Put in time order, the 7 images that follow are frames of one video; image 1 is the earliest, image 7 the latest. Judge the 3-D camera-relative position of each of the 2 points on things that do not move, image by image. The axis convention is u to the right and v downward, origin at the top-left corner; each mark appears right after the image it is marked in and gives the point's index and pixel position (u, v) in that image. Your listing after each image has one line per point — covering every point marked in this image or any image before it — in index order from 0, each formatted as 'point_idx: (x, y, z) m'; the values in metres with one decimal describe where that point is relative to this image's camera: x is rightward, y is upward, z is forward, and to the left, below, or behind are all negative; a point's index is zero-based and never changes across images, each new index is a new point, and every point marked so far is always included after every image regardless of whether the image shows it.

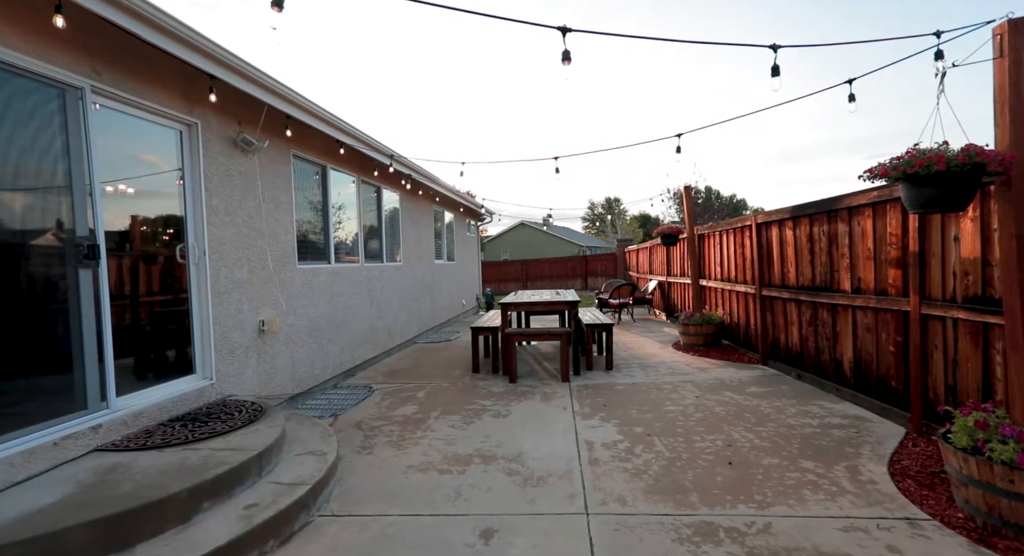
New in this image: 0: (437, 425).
0: (-0.6, -1.1, +3.5) m
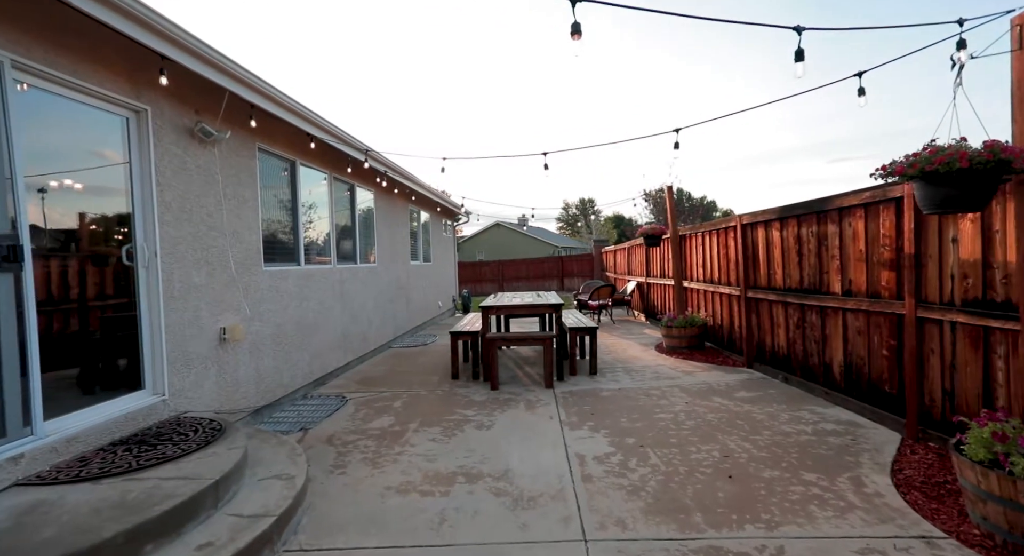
0: (-0.7, -1.1, +3.3) m
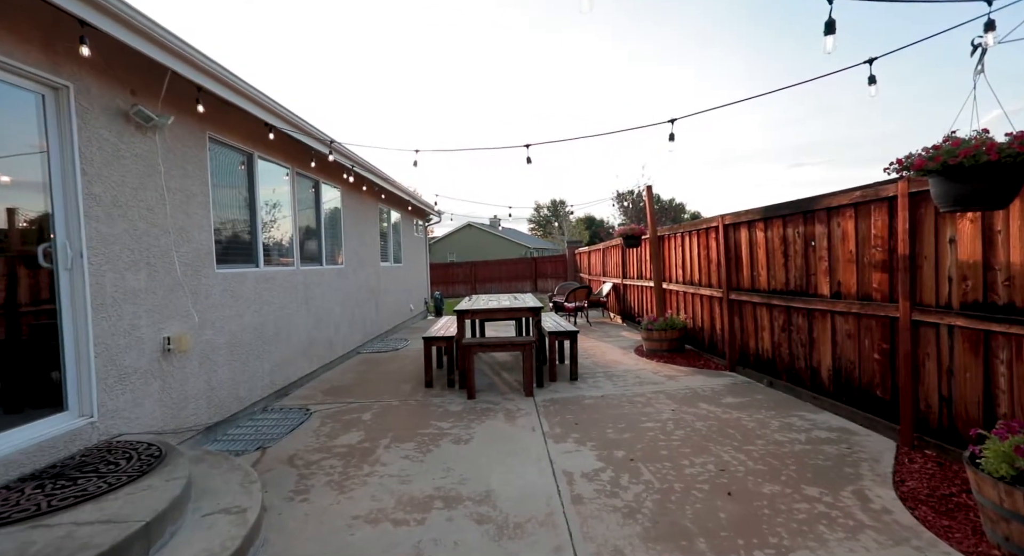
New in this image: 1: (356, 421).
0: (-0.8, -1.2, +3.0) m
1: (-1.2, -1.1, +3.7) m
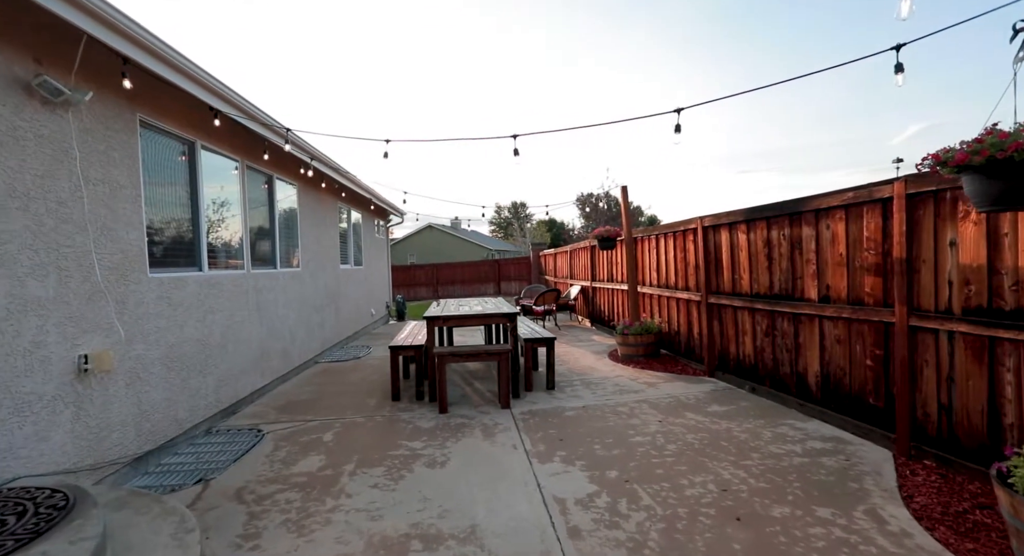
0: (-0.9, -1.2, +2.6) m
1: (-1.4, -1.2, +3.3) m
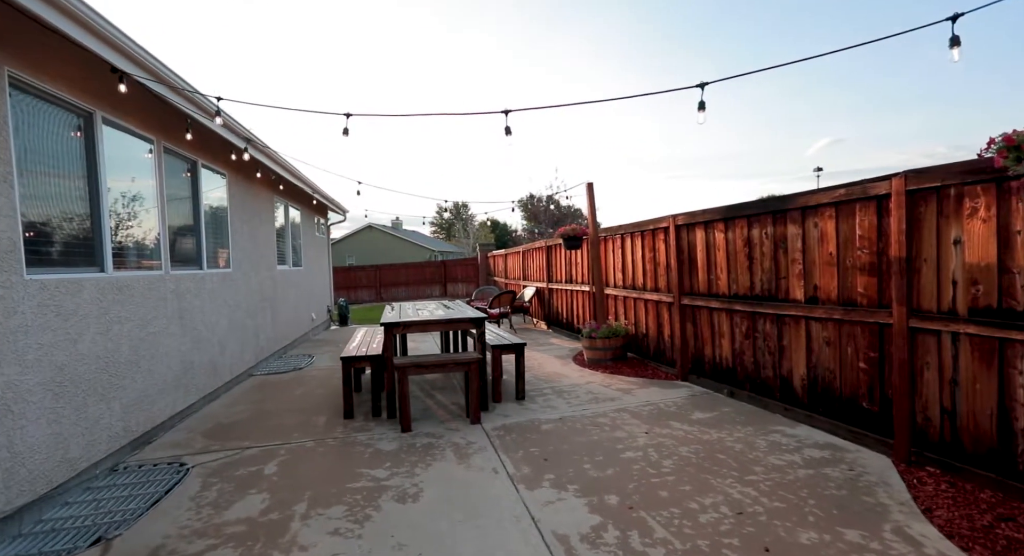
0: (-0.9, -1.2, +2.1) m
1: (-1.5, -1.2, +2.7) m
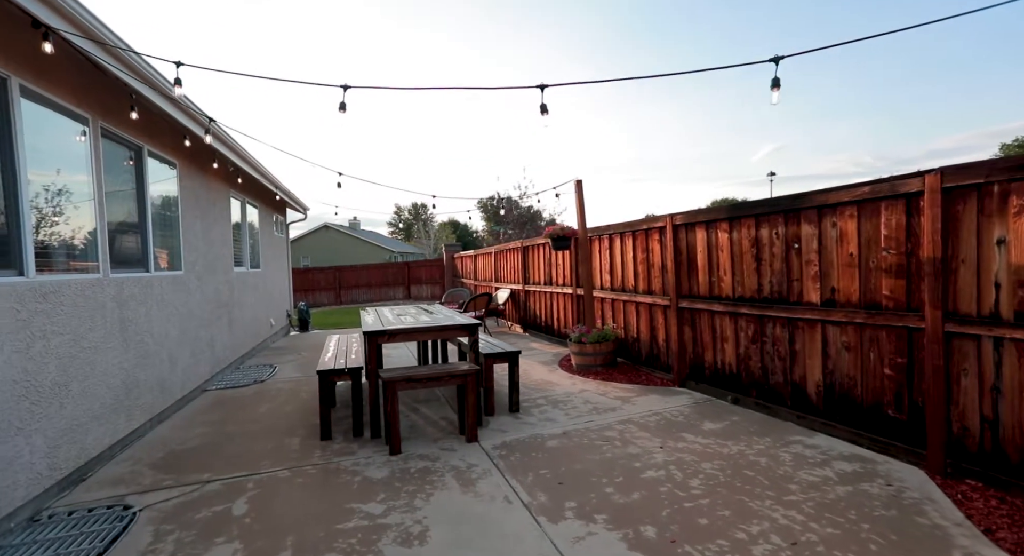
0: (-0.8, -1.2, +1.8) m
1: (-1.4, -1.2, +2.3) m
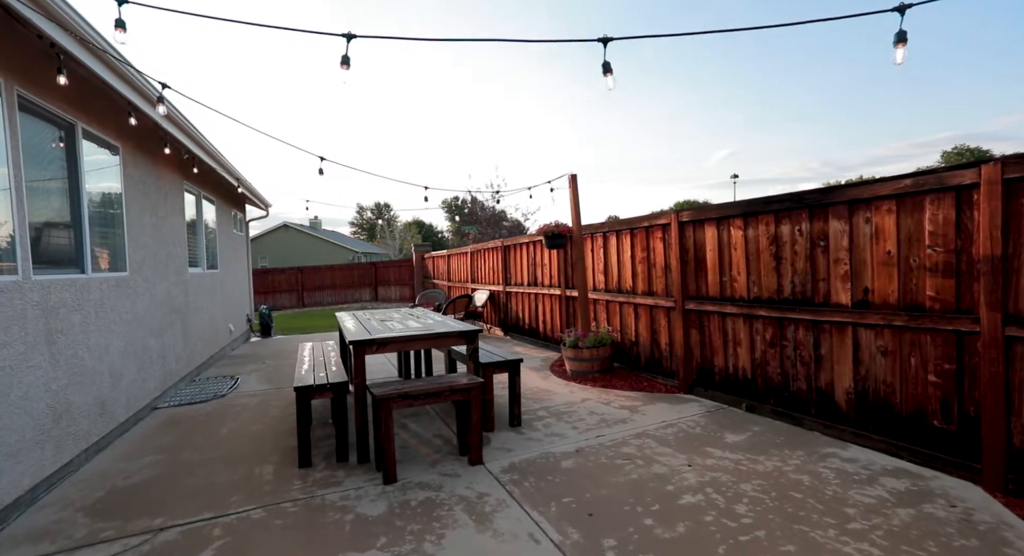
0: (-0.6, -1.2, +1.3) m
1: (-1.3, -1.2, +1.8) m
